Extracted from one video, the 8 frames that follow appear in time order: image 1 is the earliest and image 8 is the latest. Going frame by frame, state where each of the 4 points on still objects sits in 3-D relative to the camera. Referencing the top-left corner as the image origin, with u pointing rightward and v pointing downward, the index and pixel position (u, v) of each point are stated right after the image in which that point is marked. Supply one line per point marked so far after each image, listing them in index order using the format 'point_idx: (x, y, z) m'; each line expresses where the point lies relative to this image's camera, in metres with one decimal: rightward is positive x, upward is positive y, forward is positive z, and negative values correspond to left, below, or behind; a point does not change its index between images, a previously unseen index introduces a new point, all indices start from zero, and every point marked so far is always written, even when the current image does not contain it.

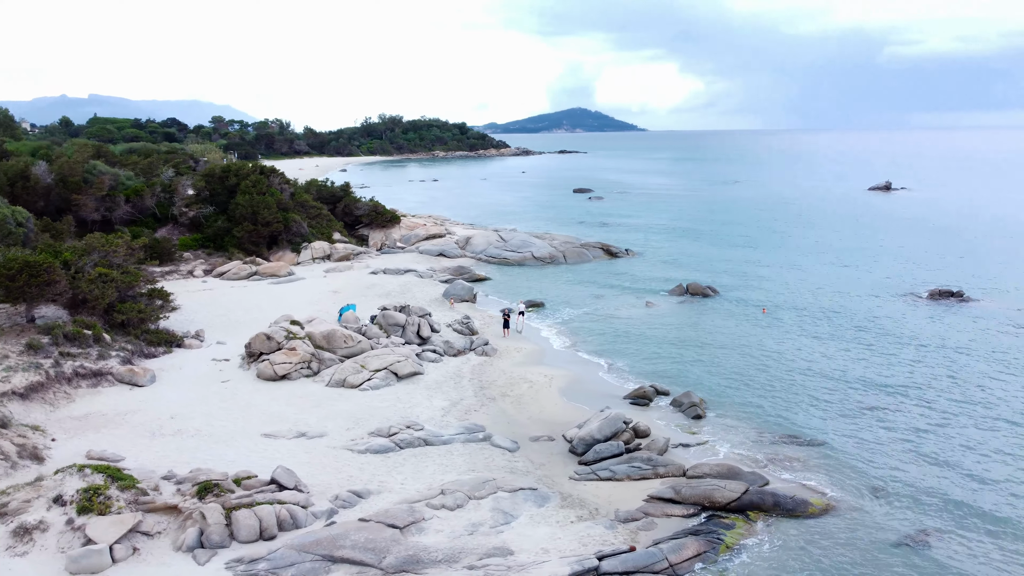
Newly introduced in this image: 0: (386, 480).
0: (-2.6, -4.0, +16.8) m
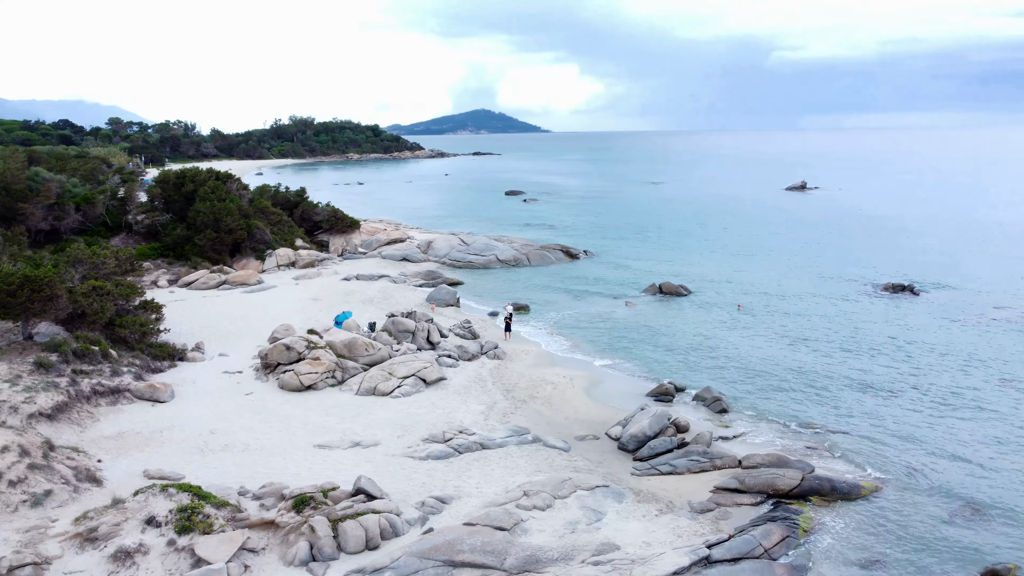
0: (-1.1, -4.1, +17.0) m
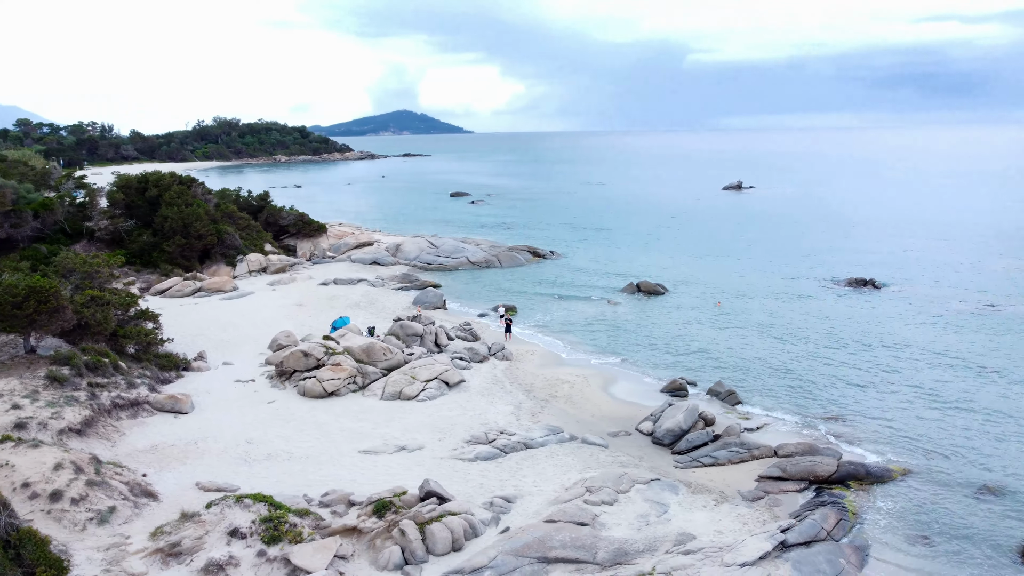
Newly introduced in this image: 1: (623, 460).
0: (+0.2, -4.2, +17.3) m
1: (+2.6, -4.0, +18.8) m
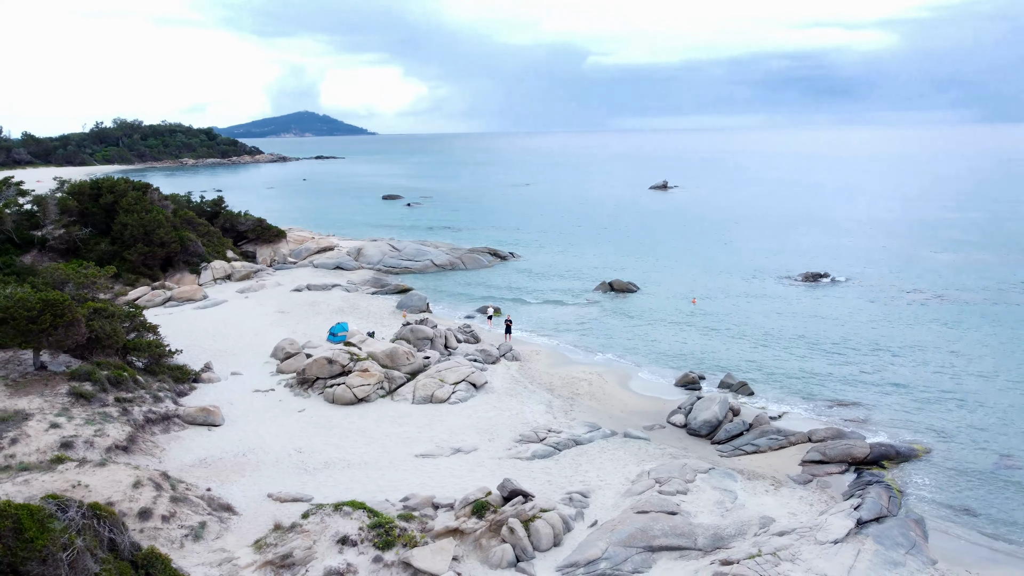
0: (+1.6, -4.2, +17.8) m
1: (+3.9, -4.0, +19.6) m
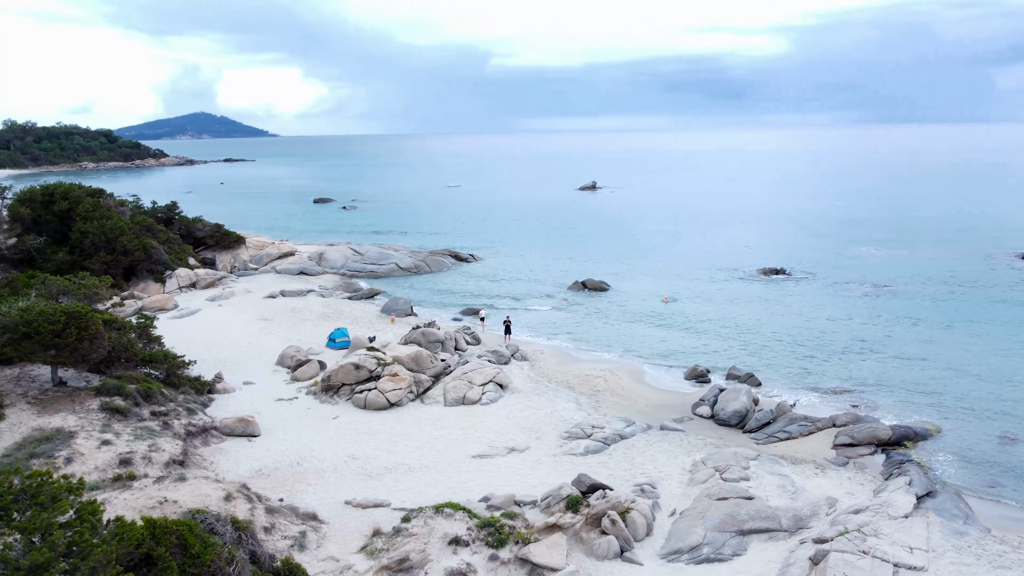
0: (+3.1, -4.2, +18.5) m
1: (+5.1, -3.9, +20.5) m
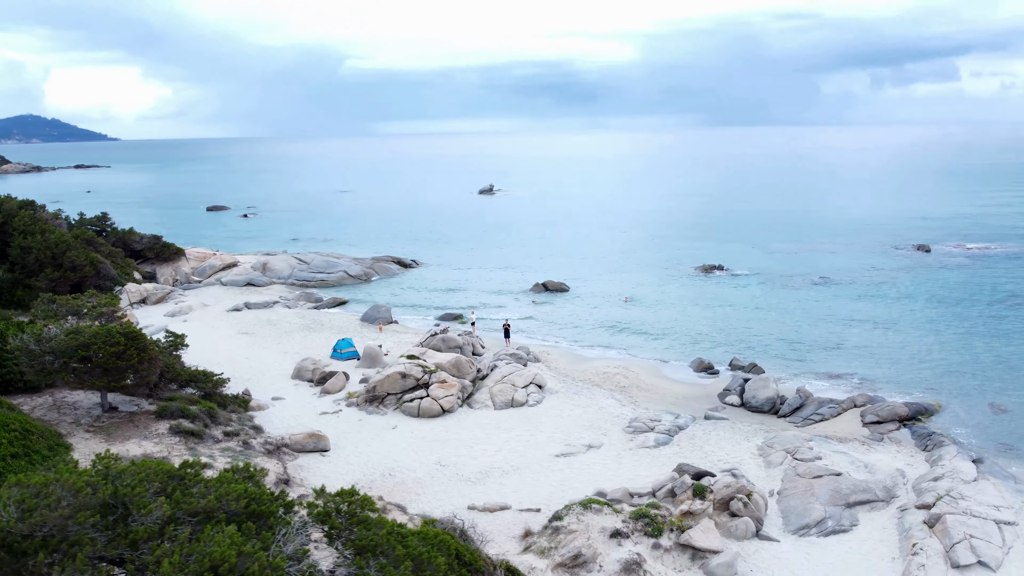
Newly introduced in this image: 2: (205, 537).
0: (+5.1, -4.2, +19.7) m
1: (+6.8, -3.8, +22.1) m
2: (-3.0, -2.5, +7.9) m
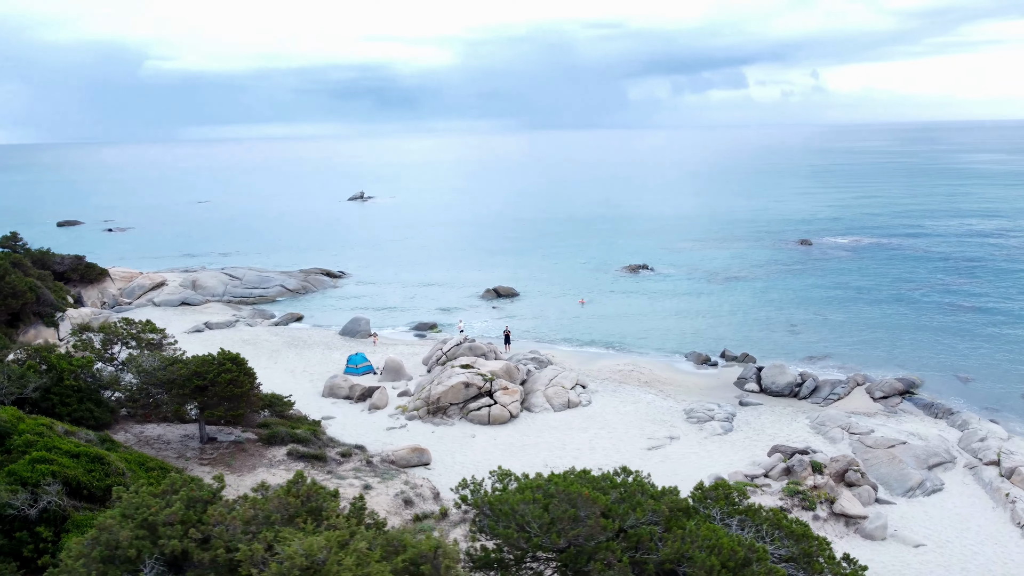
0: (+7.5, -4.1, +21.9) m
1: (+8.6, -3.7, +24.5) m
2: (+1.9, -2.6, +8.6) m
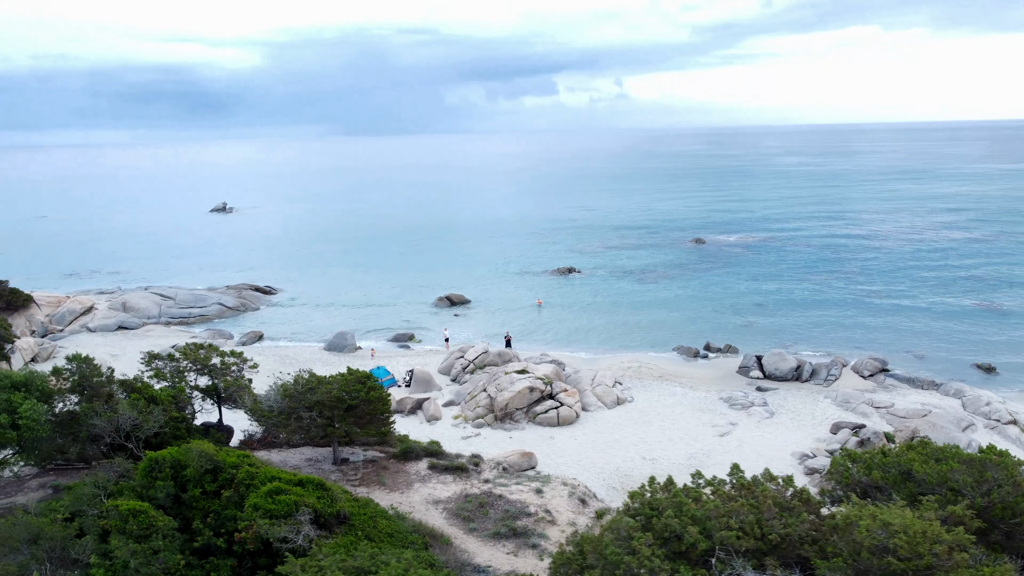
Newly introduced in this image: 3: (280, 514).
0: (+9.5, -3.9, +24.5) m
1: (+10.1, -3.5, +27.3) m
2: (+6.8, -2.6, +10.3) m
3: (-3.6, -3.6, +12.6) m
